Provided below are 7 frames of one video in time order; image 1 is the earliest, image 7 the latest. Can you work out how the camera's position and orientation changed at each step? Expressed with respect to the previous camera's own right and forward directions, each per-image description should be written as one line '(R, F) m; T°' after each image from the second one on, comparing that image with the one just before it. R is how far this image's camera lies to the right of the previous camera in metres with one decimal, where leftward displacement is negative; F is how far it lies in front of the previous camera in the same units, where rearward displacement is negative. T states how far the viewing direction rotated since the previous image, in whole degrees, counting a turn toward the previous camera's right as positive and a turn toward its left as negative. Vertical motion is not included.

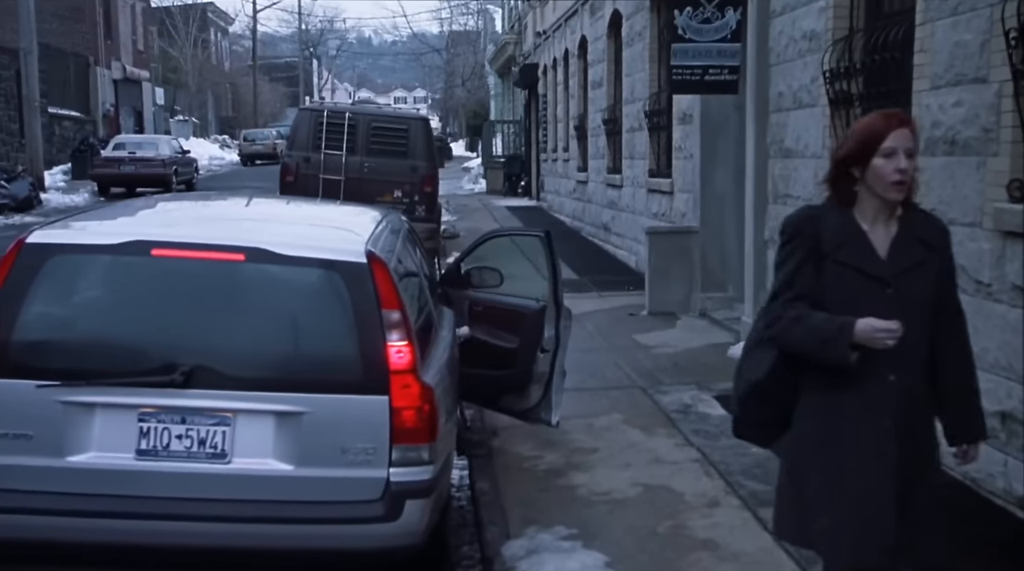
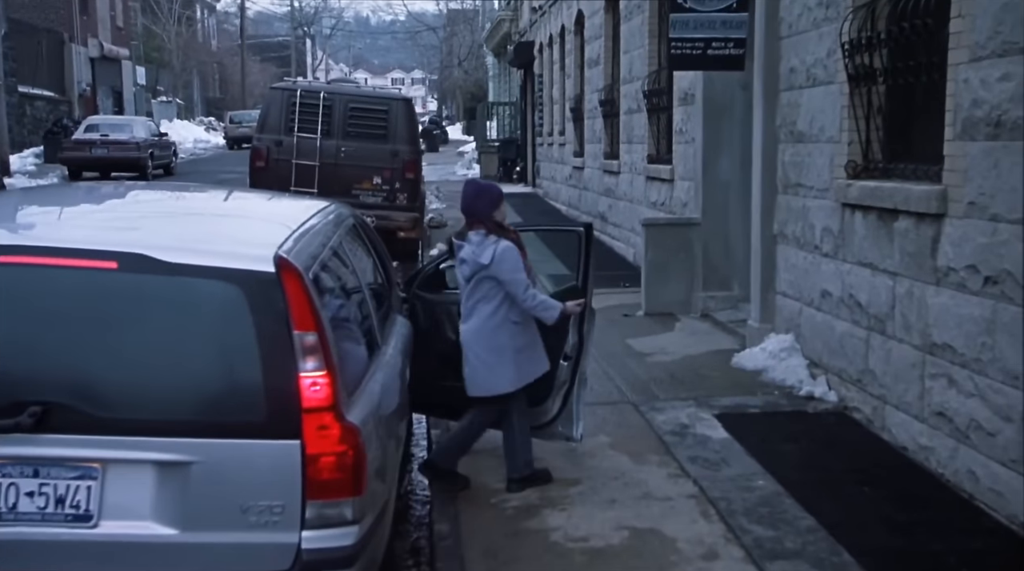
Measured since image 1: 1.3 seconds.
(+0.2, +1.1) m; 0°
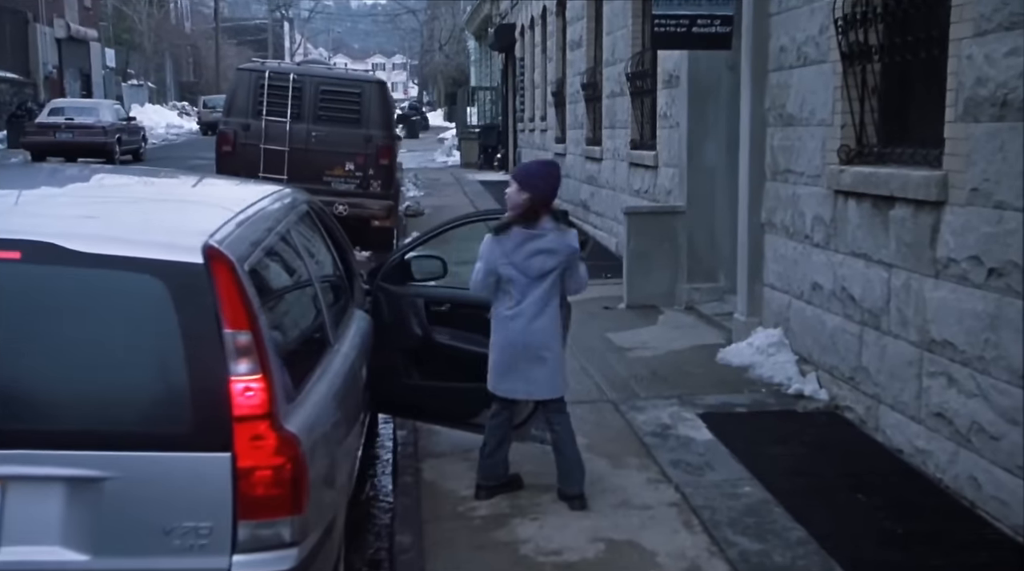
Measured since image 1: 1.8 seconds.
(+0.1, +0.5) m; +1°
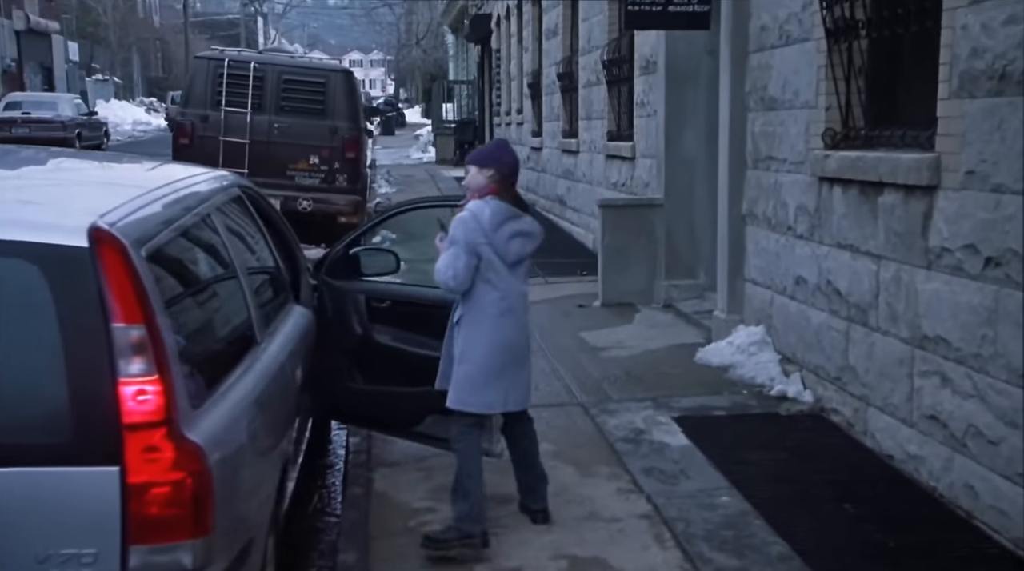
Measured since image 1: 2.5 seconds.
(+0.1, +0.5) m; 0°
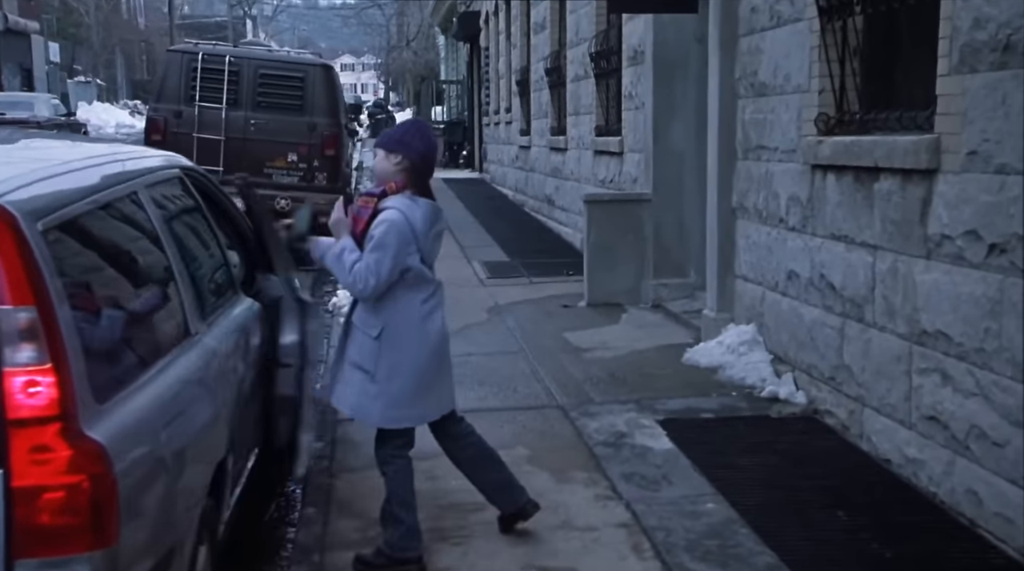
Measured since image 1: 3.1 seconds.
(+0.1, +0.4) m; 0°
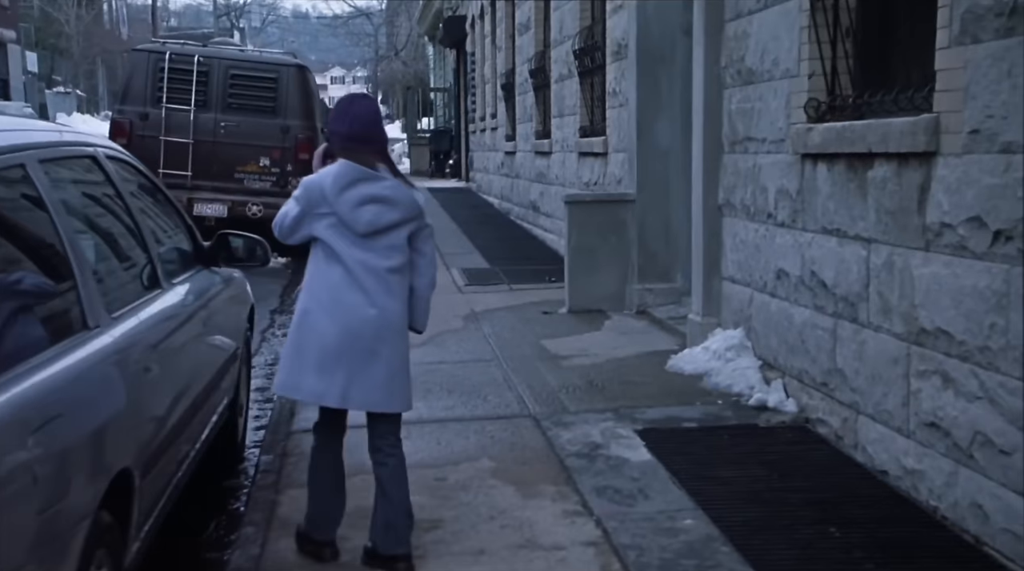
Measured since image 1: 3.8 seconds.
(+0.2, +0.5) m; 0°
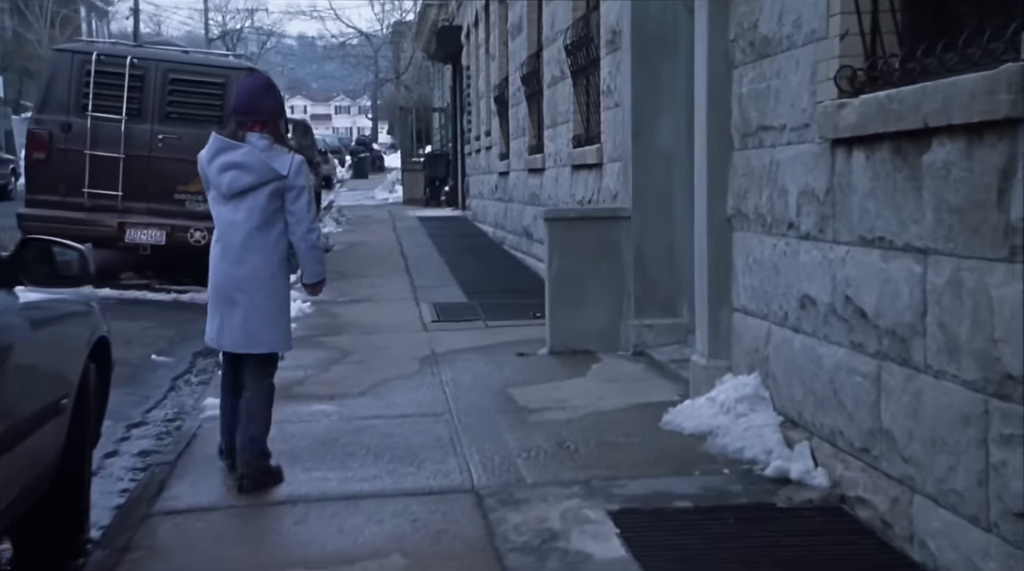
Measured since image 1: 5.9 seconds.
(+0.4, +1.6) m; -2°
